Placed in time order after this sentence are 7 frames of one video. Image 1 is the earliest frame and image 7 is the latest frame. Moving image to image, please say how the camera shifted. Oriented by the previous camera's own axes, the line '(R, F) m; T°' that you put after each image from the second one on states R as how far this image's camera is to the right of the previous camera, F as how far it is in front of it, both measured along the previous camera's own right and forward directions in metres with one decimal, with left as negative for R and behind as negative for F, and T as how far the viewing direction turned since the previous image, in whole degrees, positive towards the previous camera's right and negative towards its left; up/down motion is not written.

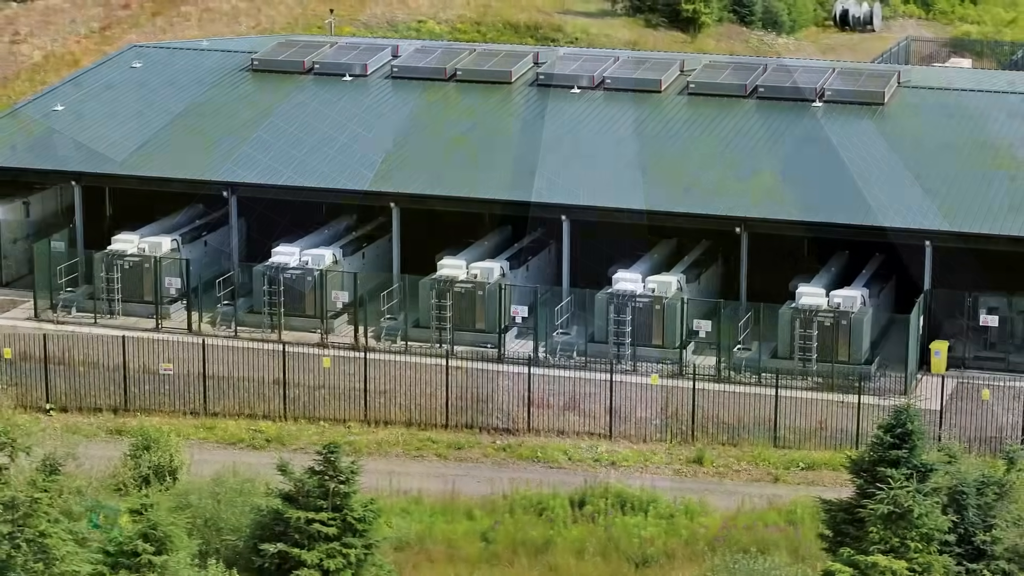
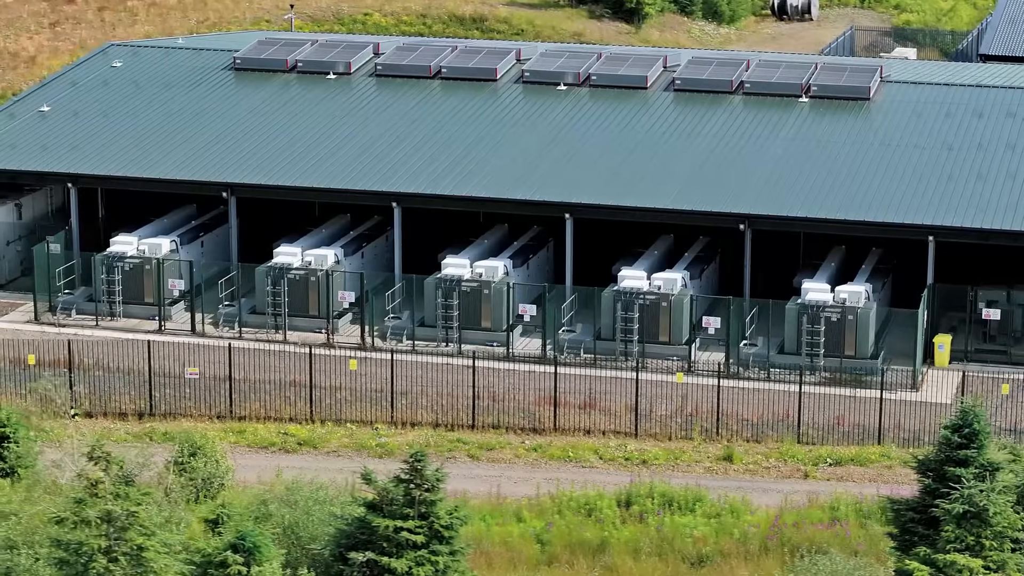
(-1.2, -0.1) m; +2°
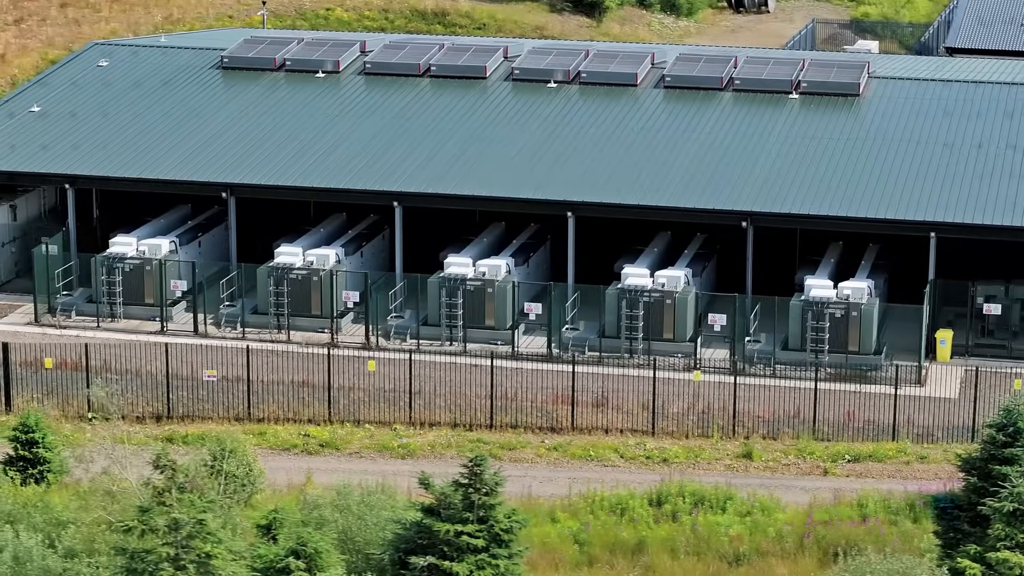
(-0.9, -0.1) m; +1°
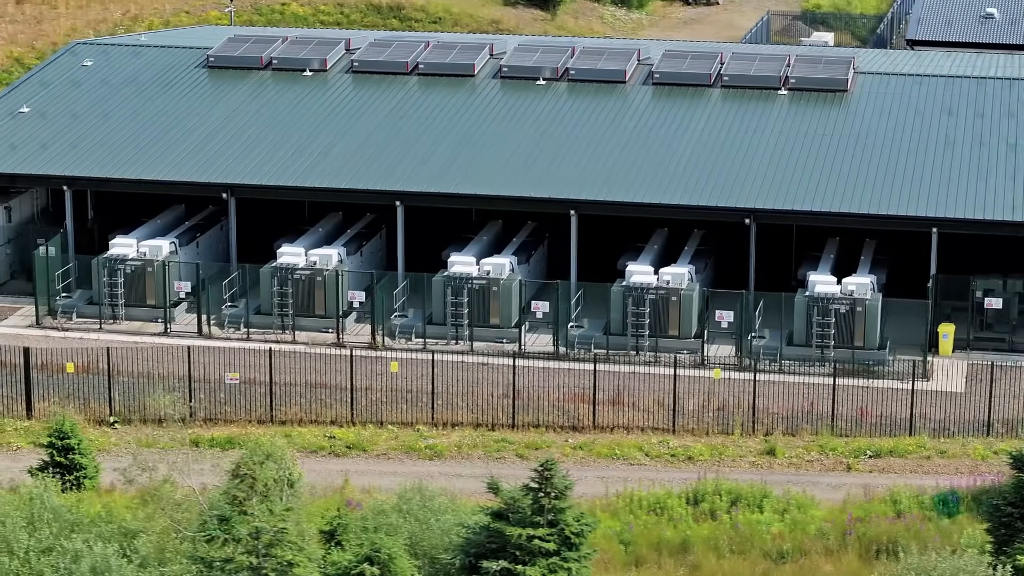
(-1.0, -0.1) m; +2°
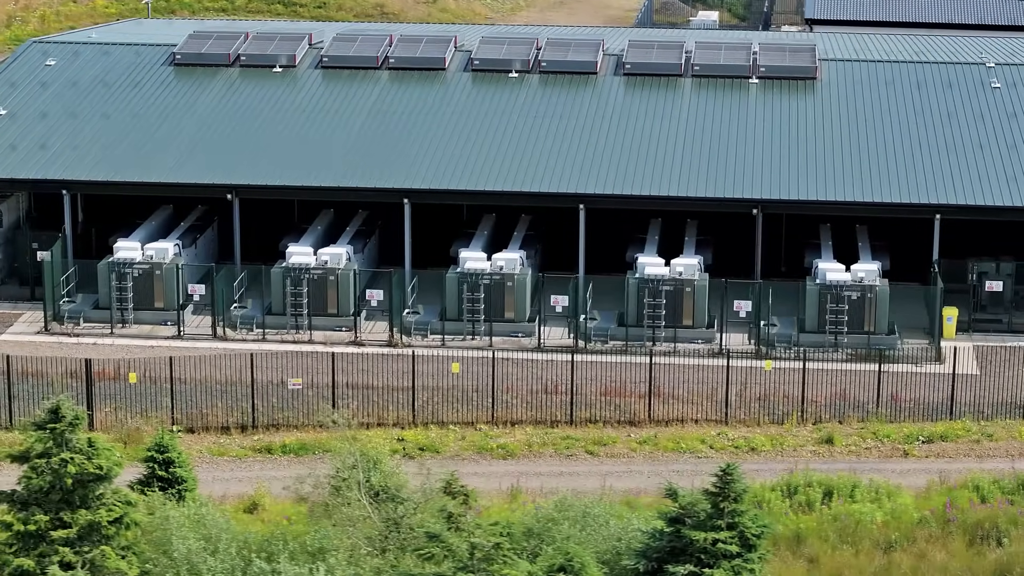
(-2.7, -0.2) m; +4°
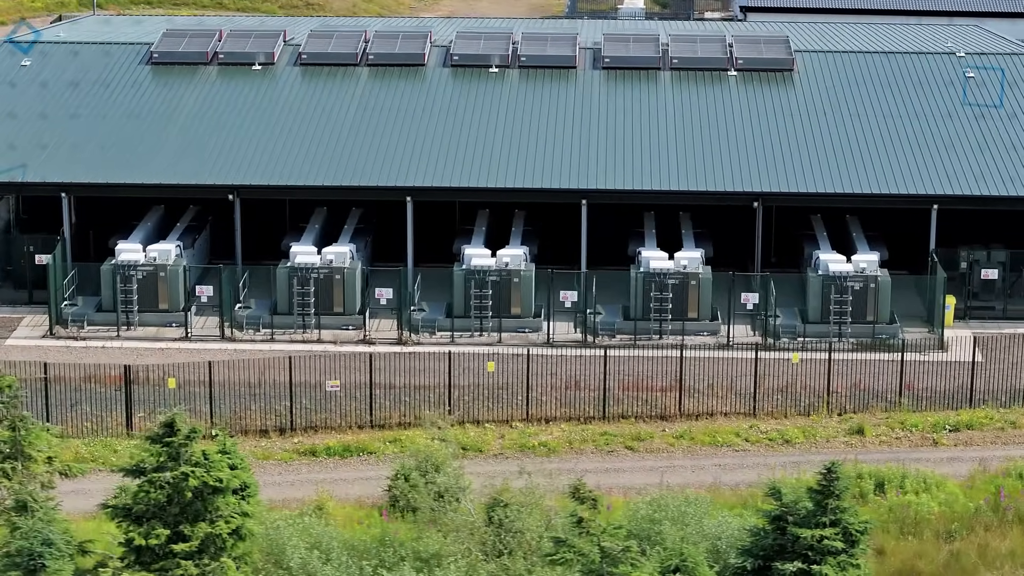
(-1.7, -0.2) m; +3°
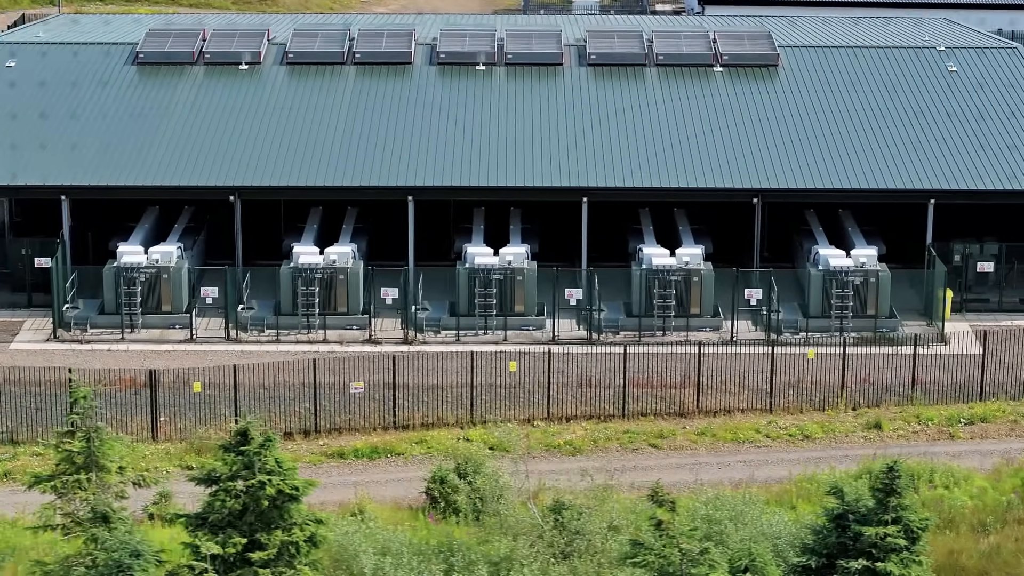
(-1.1, -0.1) m; +2°
